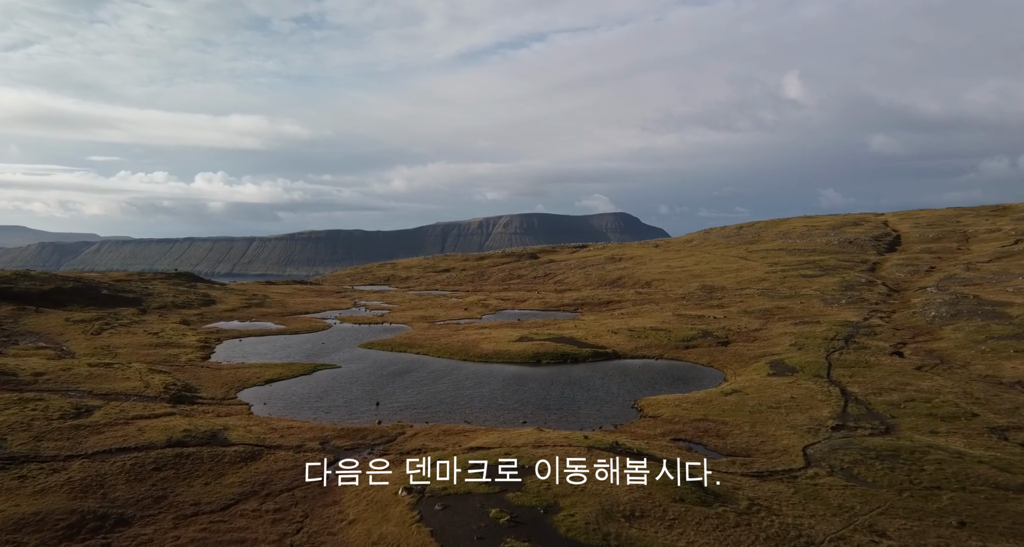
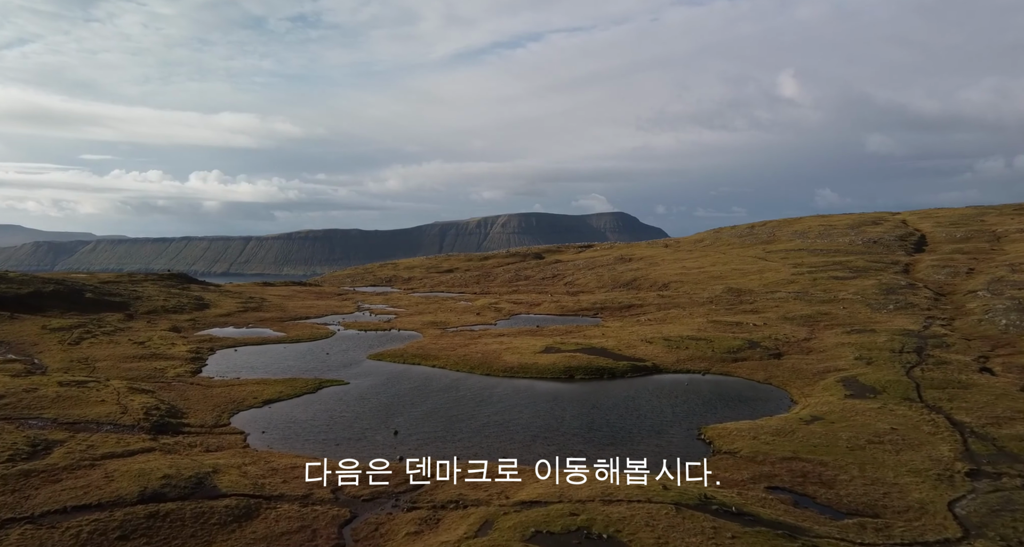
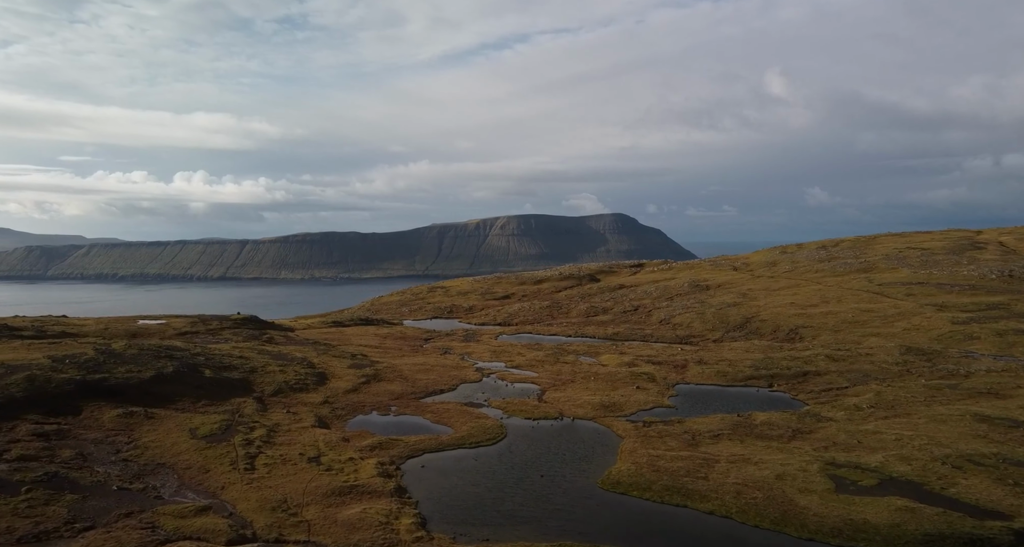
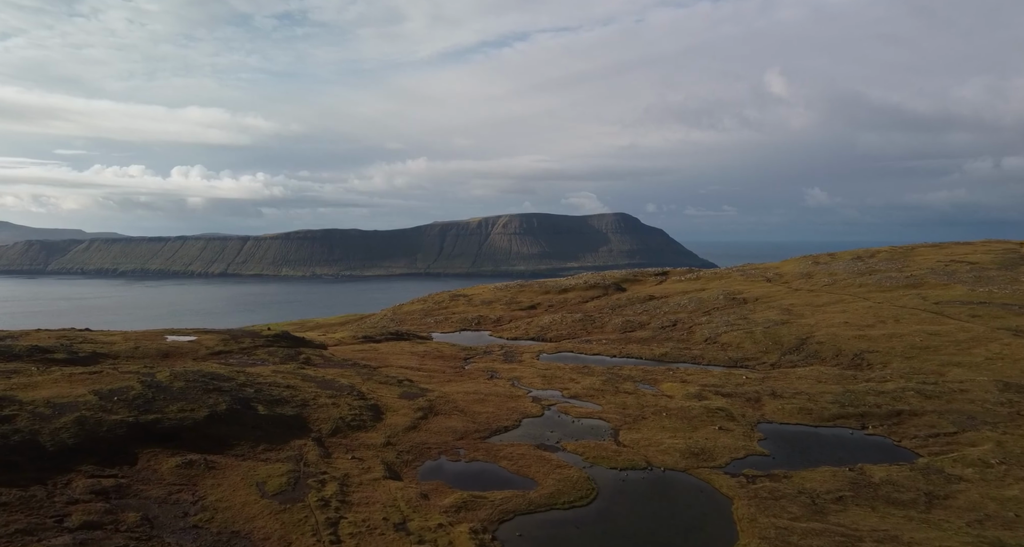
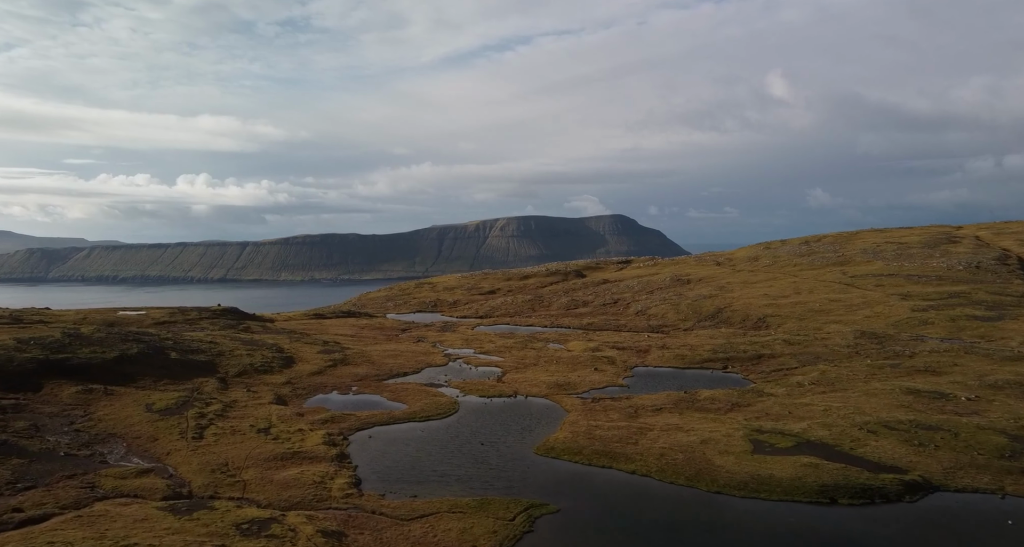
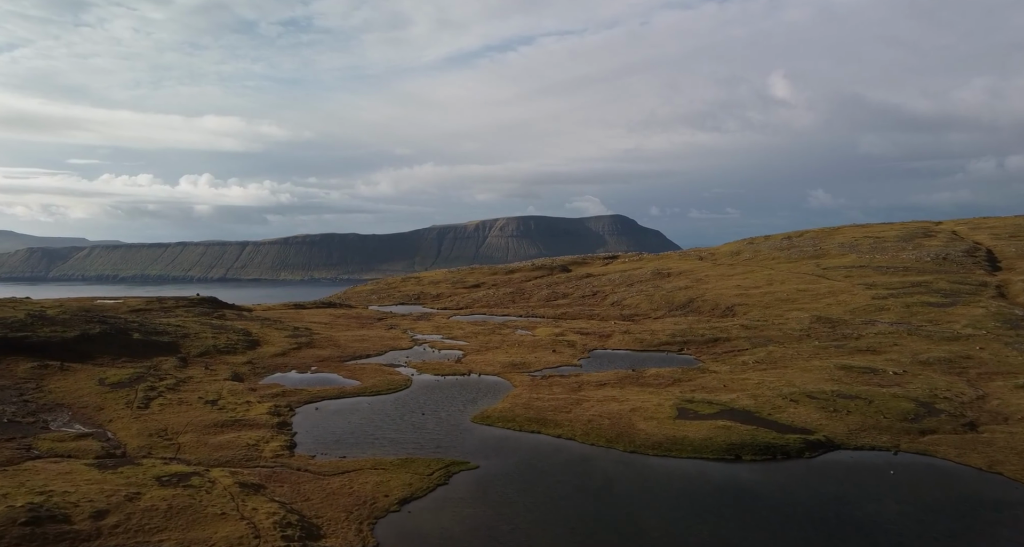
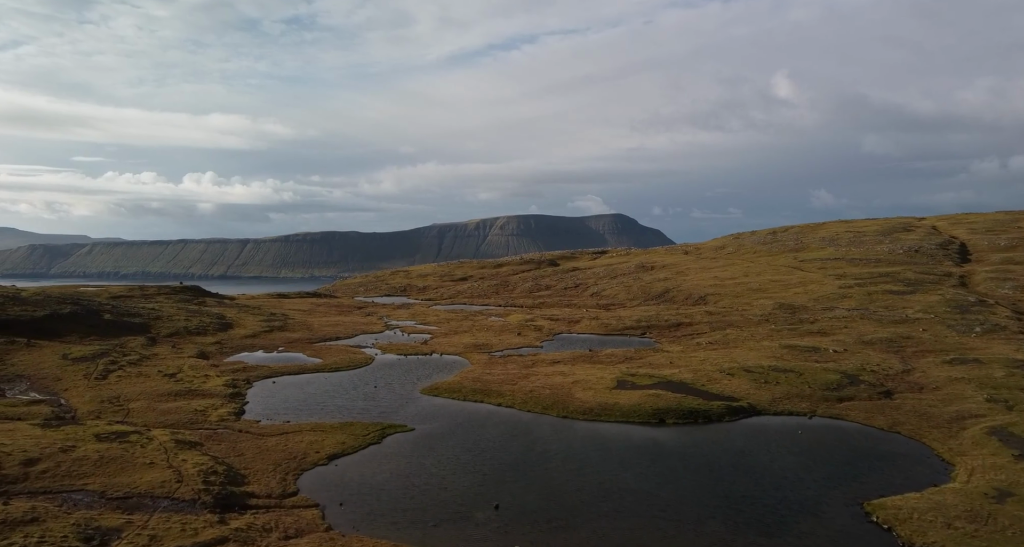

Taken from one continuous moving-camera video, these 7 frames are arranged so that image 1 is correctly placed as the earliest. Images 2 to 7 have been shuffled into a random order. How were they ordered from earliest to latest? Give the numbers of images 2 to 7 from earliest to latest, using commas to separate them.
2, 7, 6, 5, 3, 4
